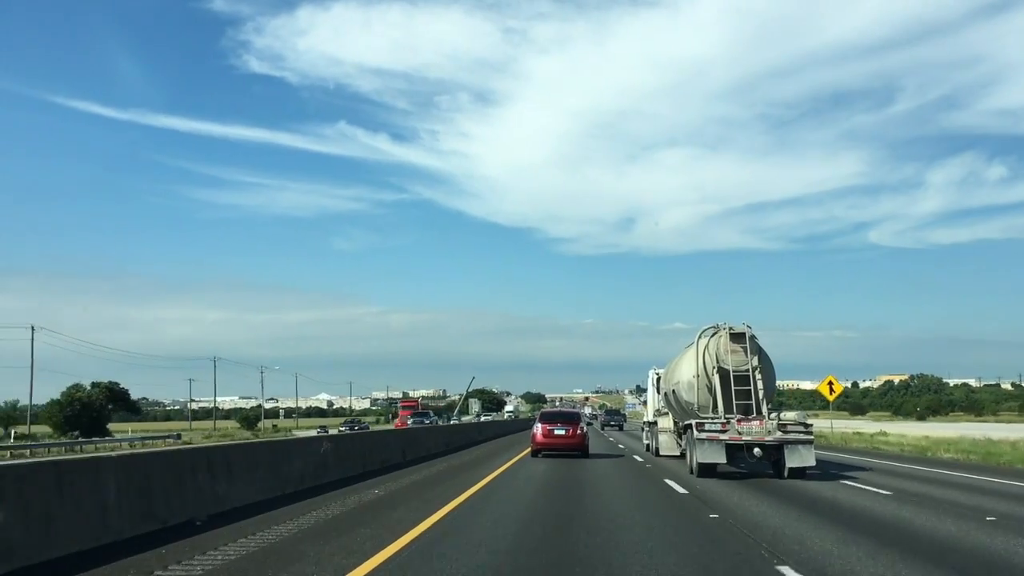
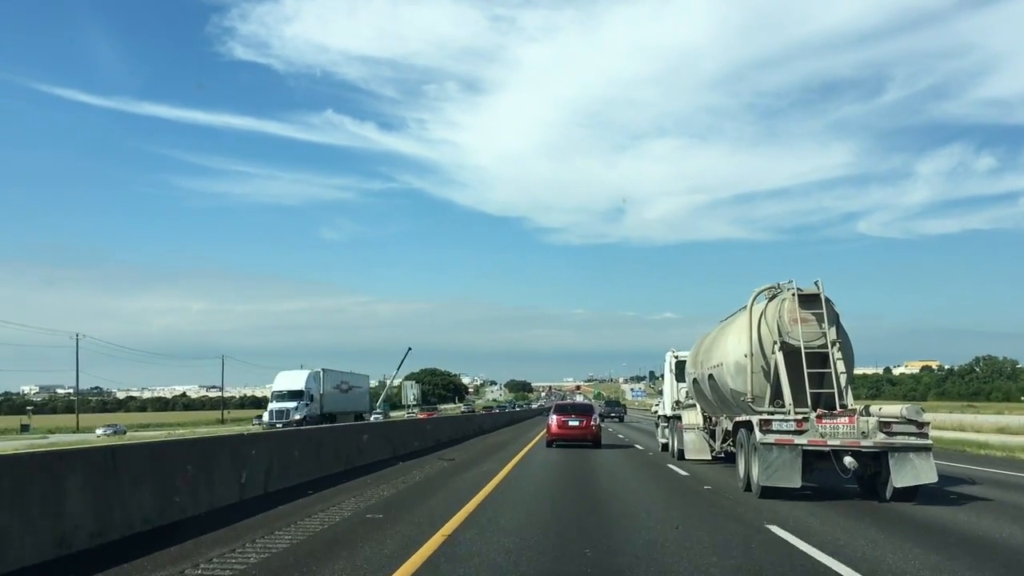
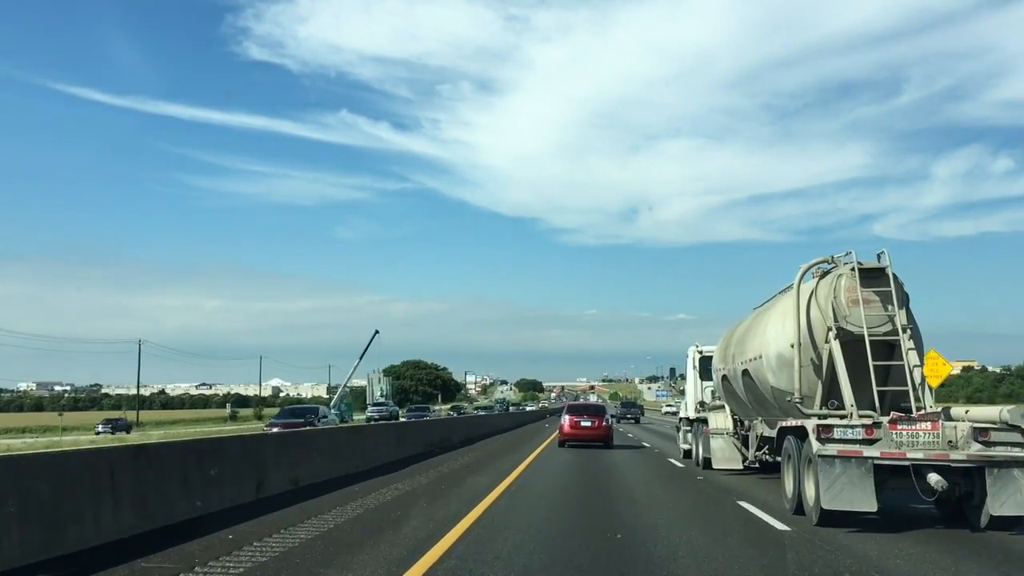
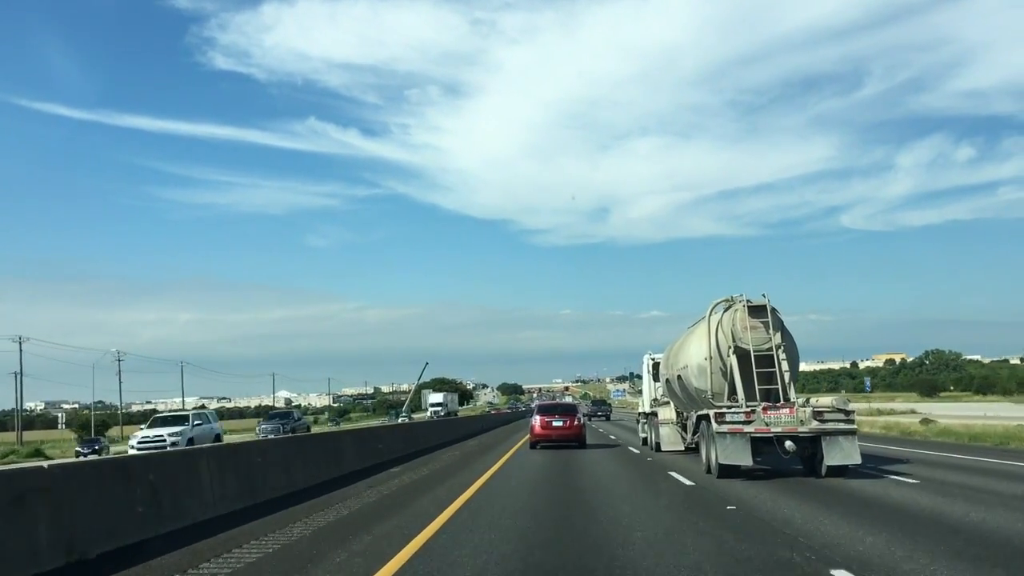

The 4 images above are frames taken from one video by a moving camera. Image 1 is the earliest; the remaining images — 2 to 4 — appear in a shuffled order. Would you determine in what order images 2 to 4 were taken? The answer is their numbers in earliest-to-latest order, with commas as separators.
4, 2, 3
